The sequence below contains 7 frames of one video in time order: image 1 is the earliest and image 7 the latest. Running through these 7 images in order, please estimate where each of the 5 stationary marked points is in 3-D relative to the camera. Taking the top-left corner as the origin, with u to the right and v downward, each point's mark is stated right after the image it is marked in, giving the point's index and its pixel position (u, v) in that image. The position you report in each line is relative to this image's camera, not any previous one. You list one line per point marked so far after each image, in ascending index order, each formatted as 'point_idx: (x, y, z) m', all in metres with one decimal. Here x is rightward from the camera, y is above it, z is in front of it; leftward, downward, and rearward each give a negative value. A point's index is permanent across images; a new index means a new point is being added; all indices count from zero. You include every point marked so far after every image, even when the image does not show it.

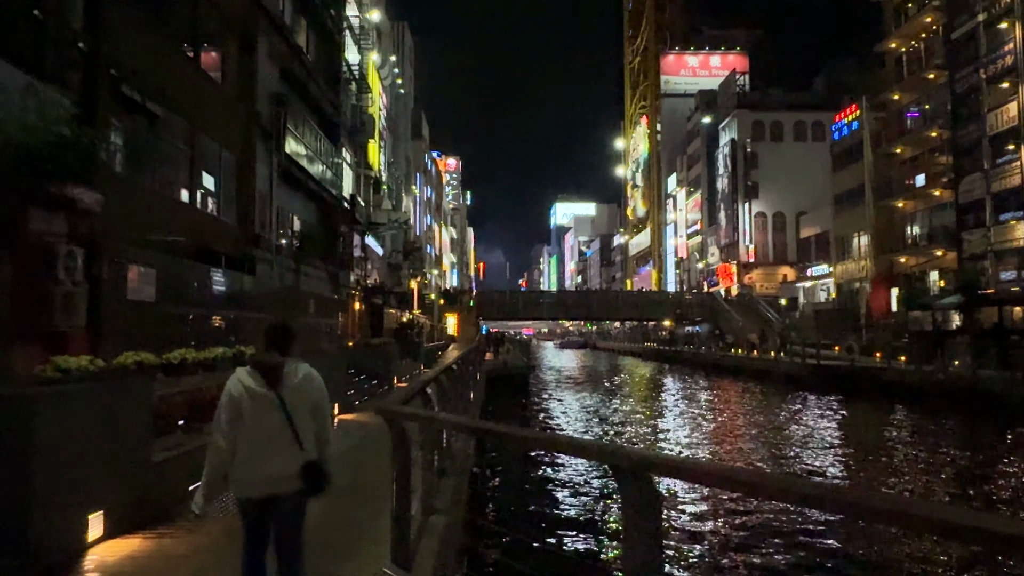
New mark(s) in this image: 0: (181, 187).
0: (-8.7, +2.6, +18.3) m
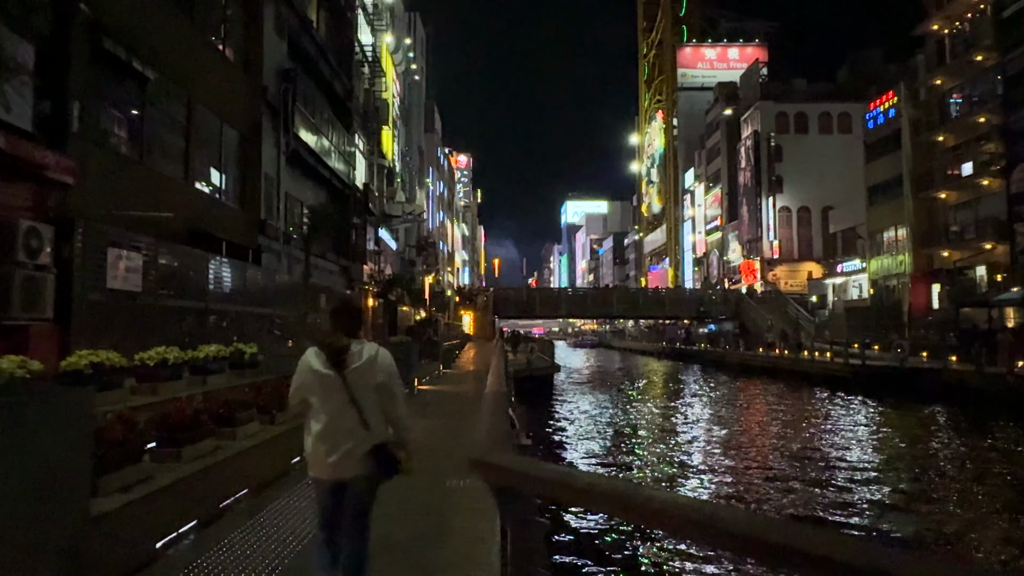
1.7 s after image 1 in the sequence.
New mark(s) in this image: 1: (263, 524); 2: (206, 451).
0: (-7.8, +2.9, +16.1) m
1: (-2.4, -2.3, +6.6) m
2: (-3.0, -1.6, +6.9) m
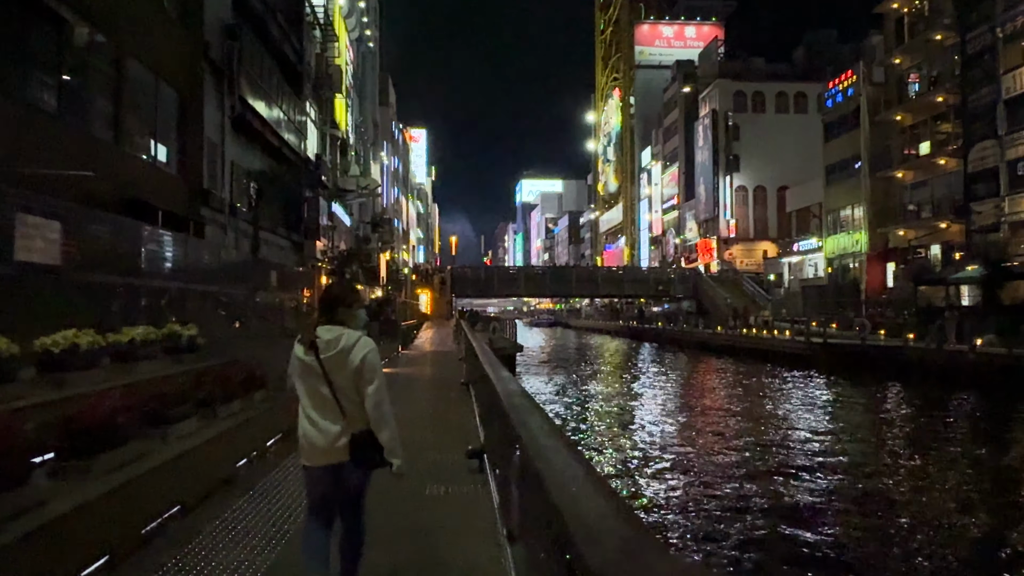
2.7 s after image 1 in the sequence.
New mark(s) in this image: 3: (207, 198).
0: (-8.4, +3.4, +14.3) m
1: (-2.4, -2.0, +5.4) m
2: (-3.1, -1.4, +5.5) m
3: (-8.5, +2.5, +19.3) m
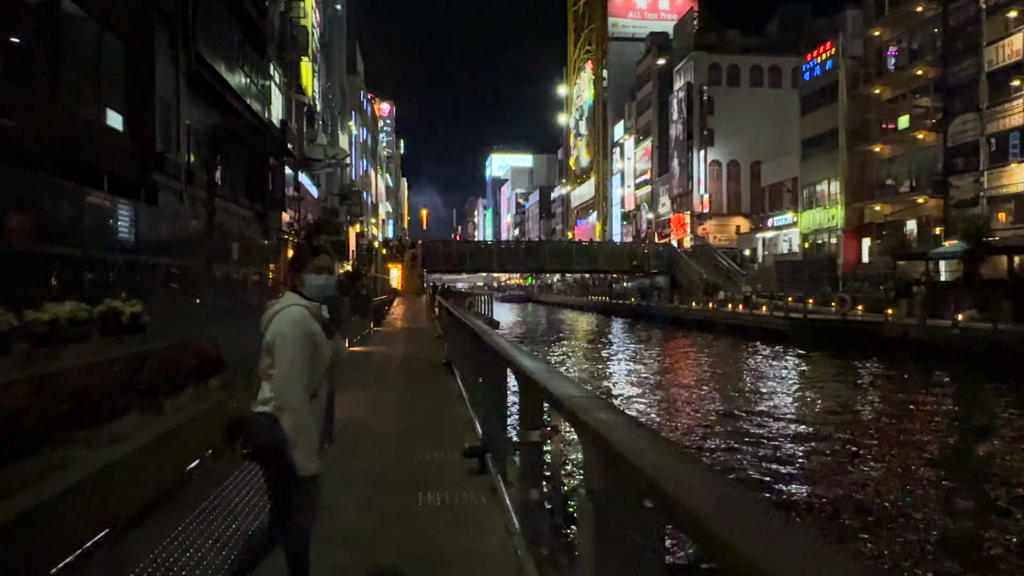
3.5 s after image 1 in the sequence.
0: (-8.7, +3.9, +12.7) m
1: (-2.2, -1.8, +4.2) m
2: (-2.9, -1.2, +4.3) m
3: (-9.0, +3.2, +17.7) m
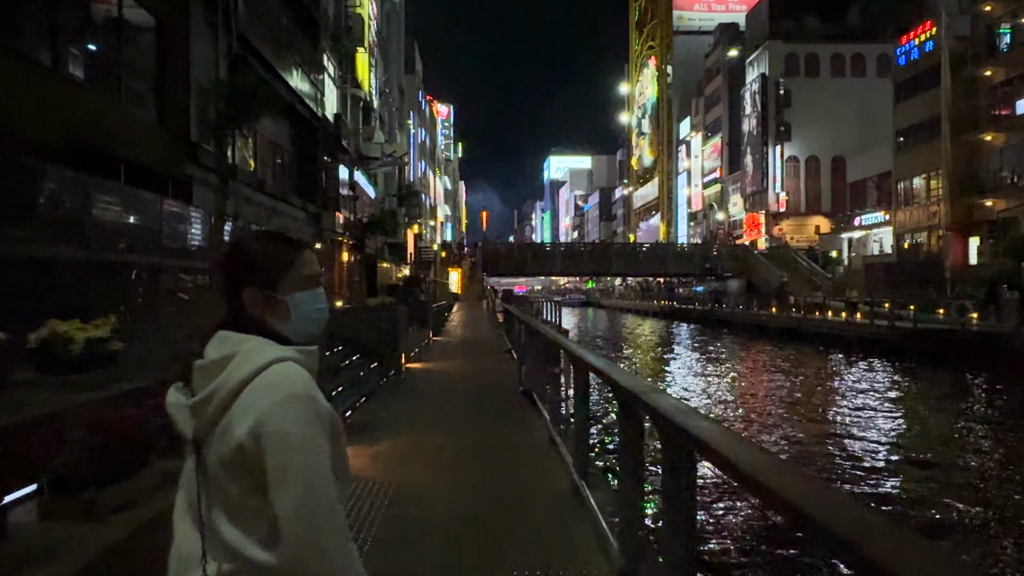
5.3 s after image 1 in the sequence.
0: (-7.3, +3.8, +10.7) m
1: (-1.5, -1.9, +1.7) m
2: (-2.2, -1.3, +1.9) m
3: (-7.2, +3.1, +15.7) m
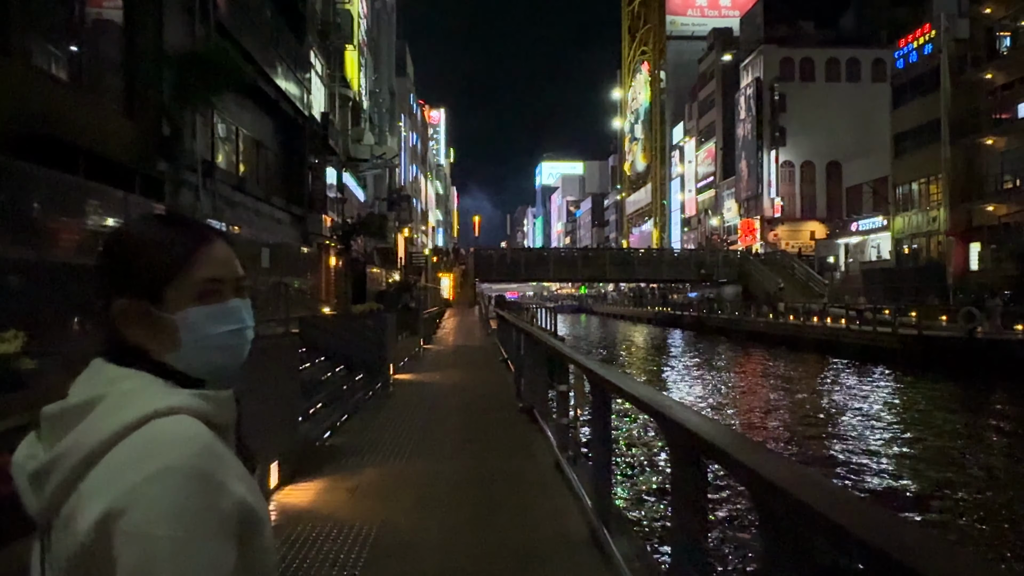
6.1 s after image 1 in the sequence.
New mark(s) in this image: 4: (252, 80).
0: (-7.3, +3.7, +9.6) m
1: (-1.5, -1.9, +0.6) m
2: (-2.1, -1.3, +0.8) m
3: (-7.2, +3.0, +14.6) m
4: (-7.5, +6.0, +19.9) m
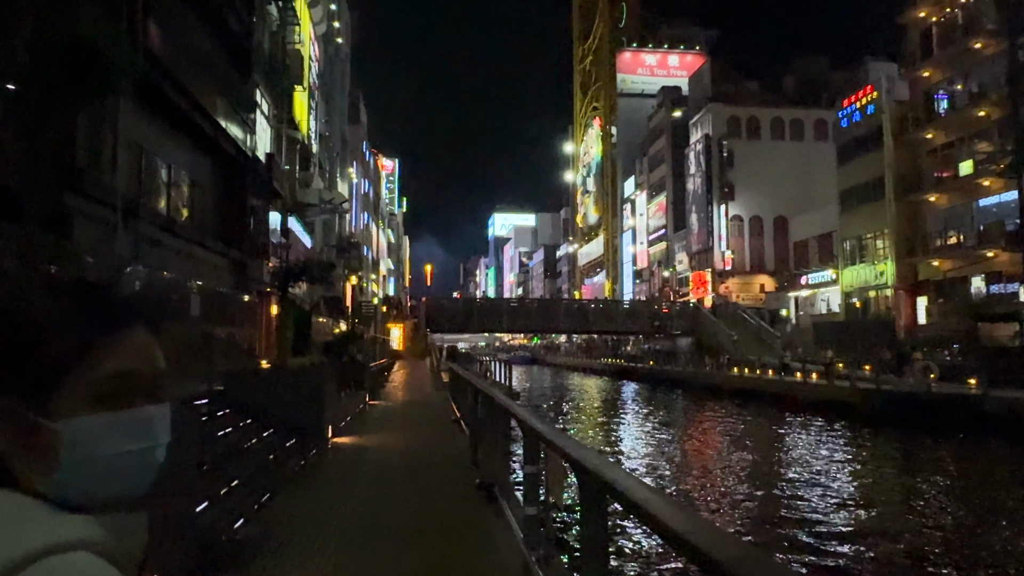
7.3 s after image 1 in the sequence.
0: (-7.8, +3.1, +8.1) m
1: (-1.4, -1.9, -0.8) m
2: (-2.0, -1.3, -0.6) m
3: (-8.1, +2.0, +13.0) m
4: (-8.7, +4.6, +18.5) m
